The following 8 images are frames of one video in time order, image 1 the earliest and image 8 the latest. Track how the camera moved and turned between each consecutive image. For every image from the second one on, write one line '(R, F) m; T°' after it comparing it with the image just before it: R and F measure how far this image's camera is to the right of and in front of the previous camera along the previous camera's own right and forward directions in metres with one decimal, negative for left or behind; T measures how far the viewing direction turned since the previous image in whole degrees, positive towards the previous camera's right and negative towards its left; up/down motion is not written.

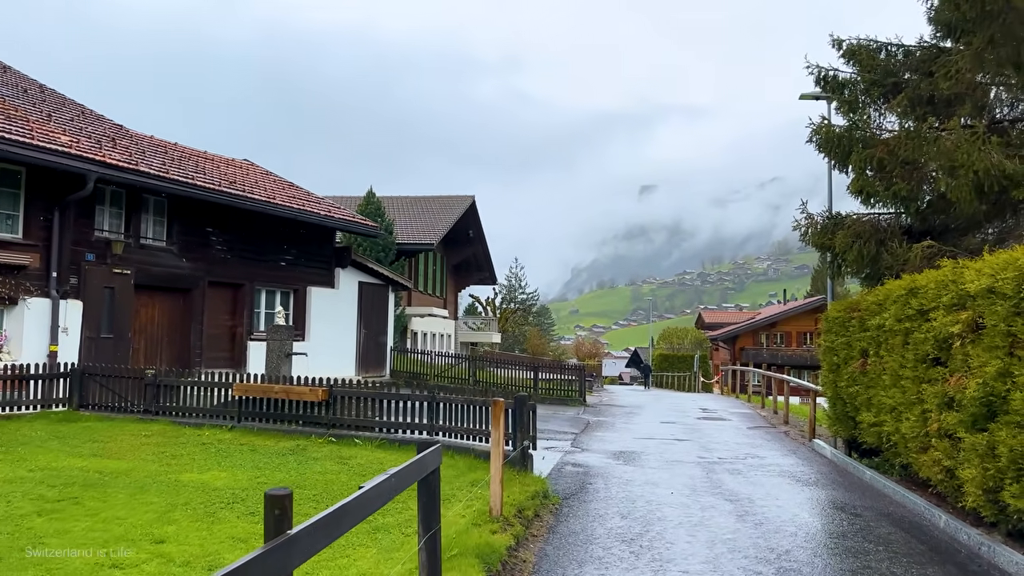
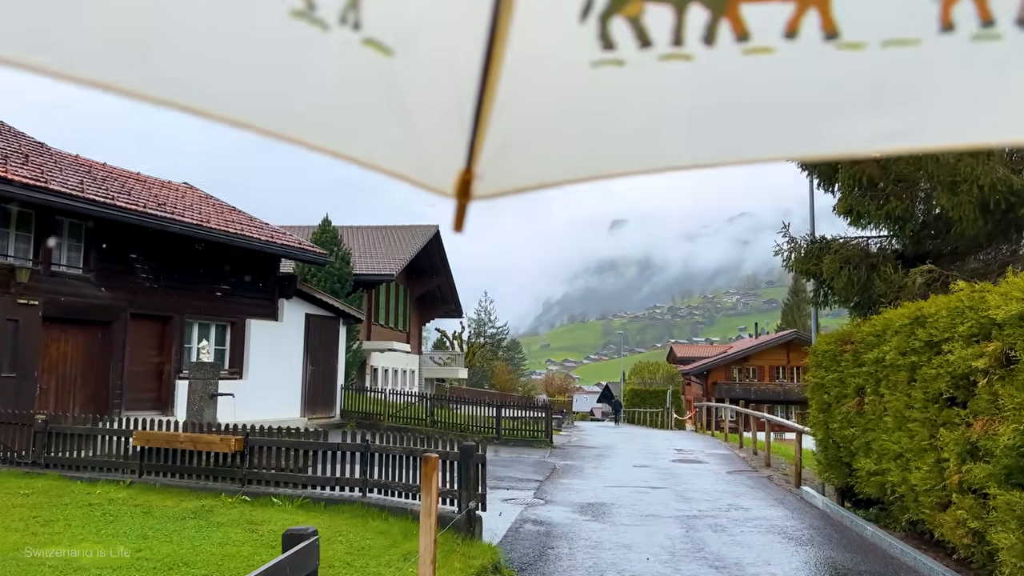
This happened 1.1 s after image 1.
(+0.2, +1.4) m; +2°
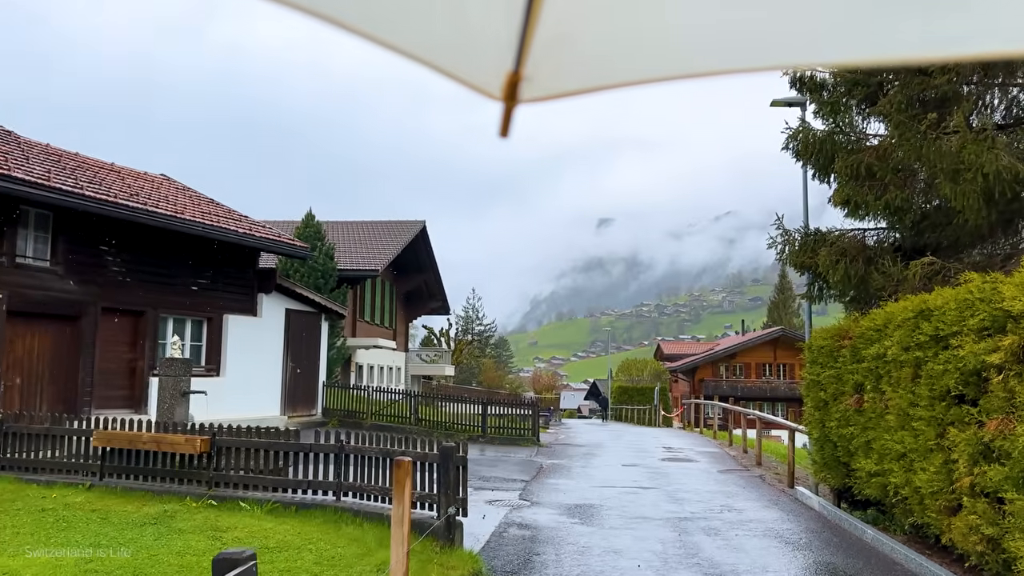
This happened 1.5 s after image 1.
(0.0, +0.5) m; +1°
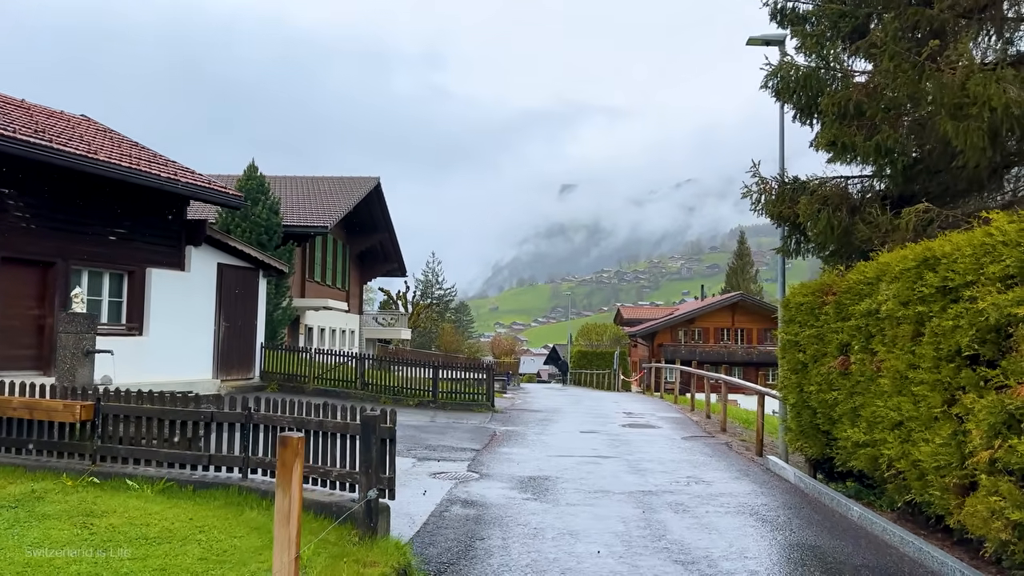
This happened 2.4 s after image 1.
(+0.2, +1.2) m; +3°
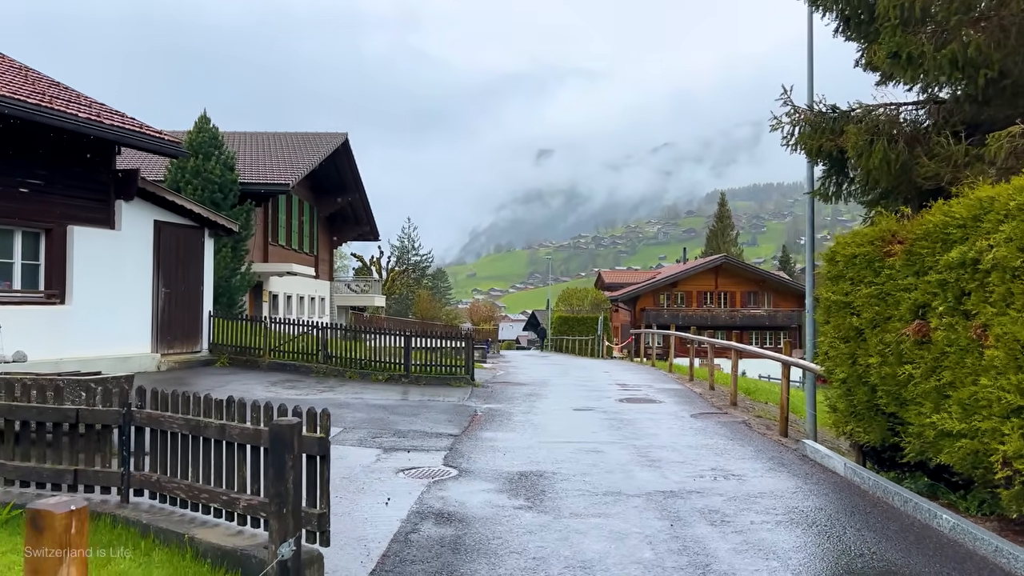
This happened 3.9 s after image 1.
(-0.1, +2.0) m; +2°
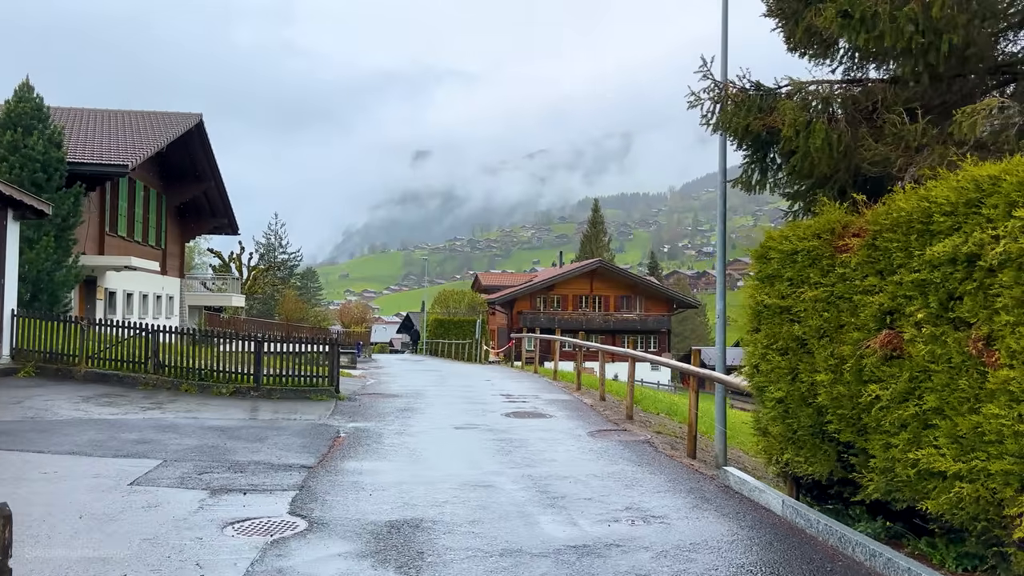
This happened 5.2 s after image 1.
(0.0, +1.7) m; +9°
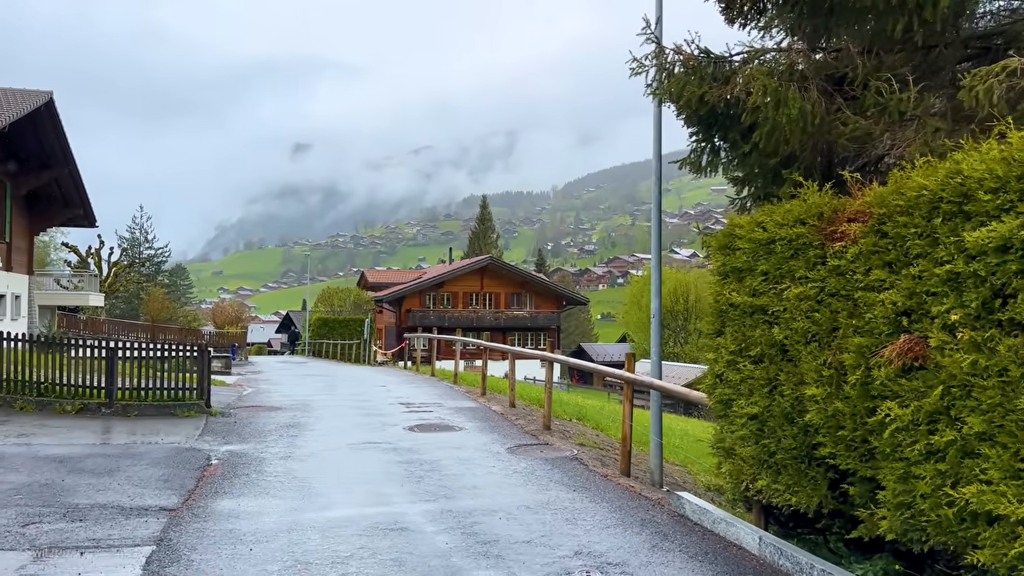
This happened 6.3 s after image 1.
(-0.3, +1.4) m; +8°
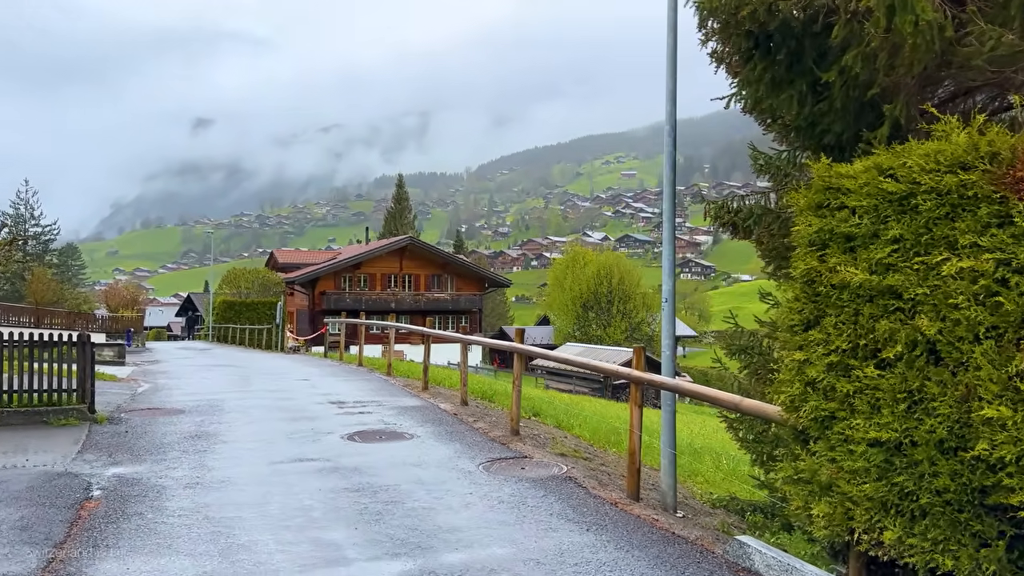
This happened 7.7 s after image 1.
(-0.6, +1.9) m; +6°
